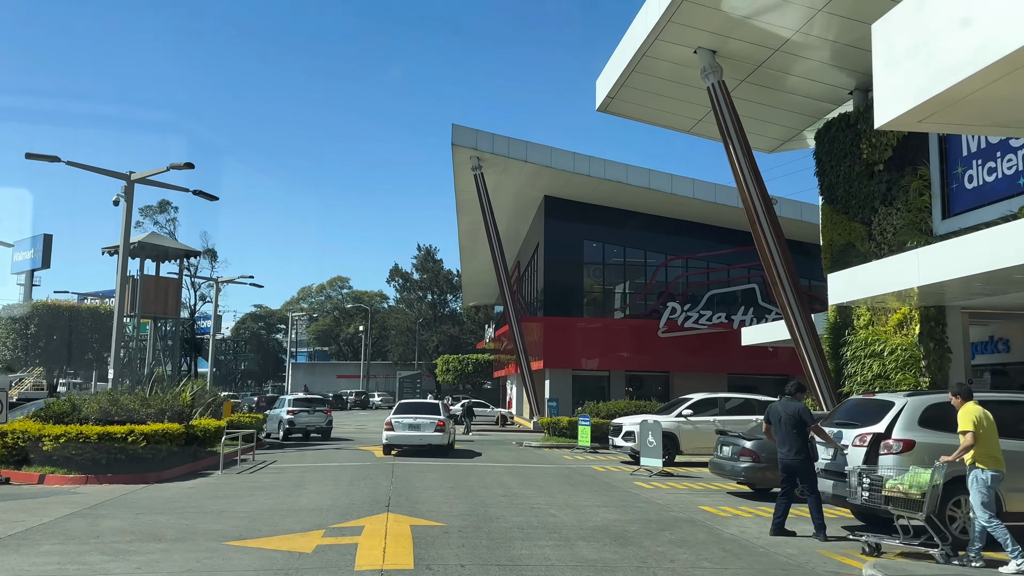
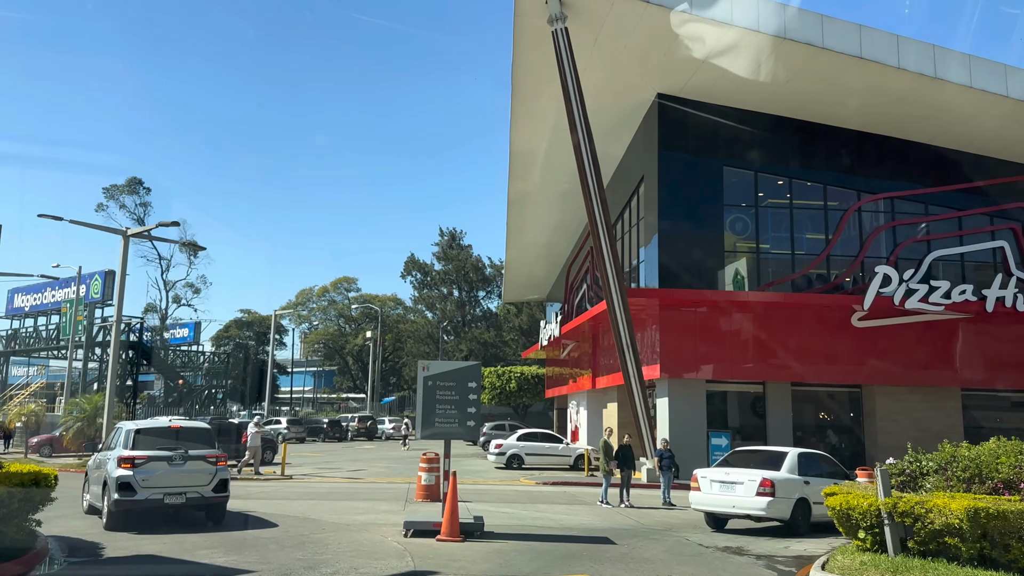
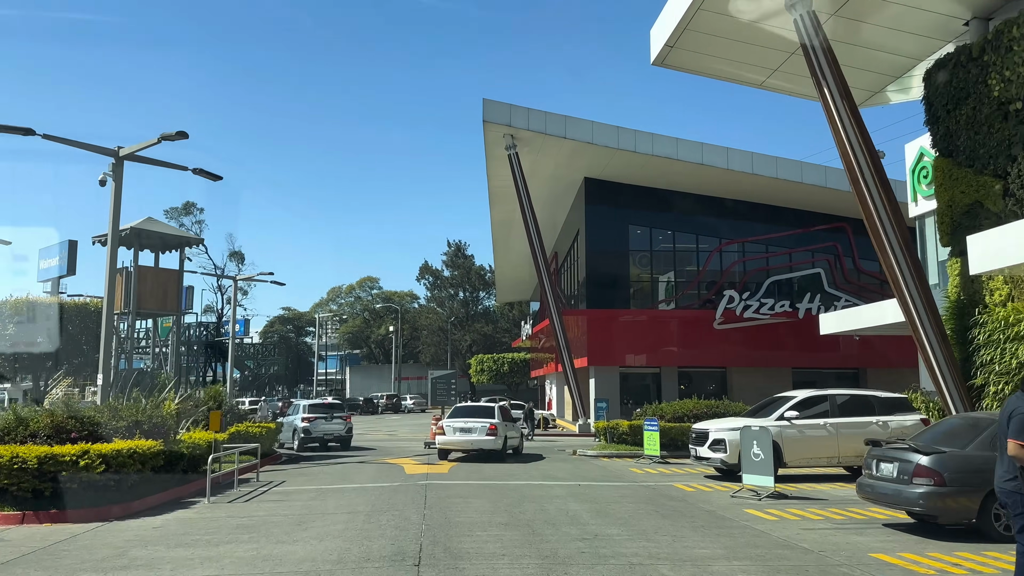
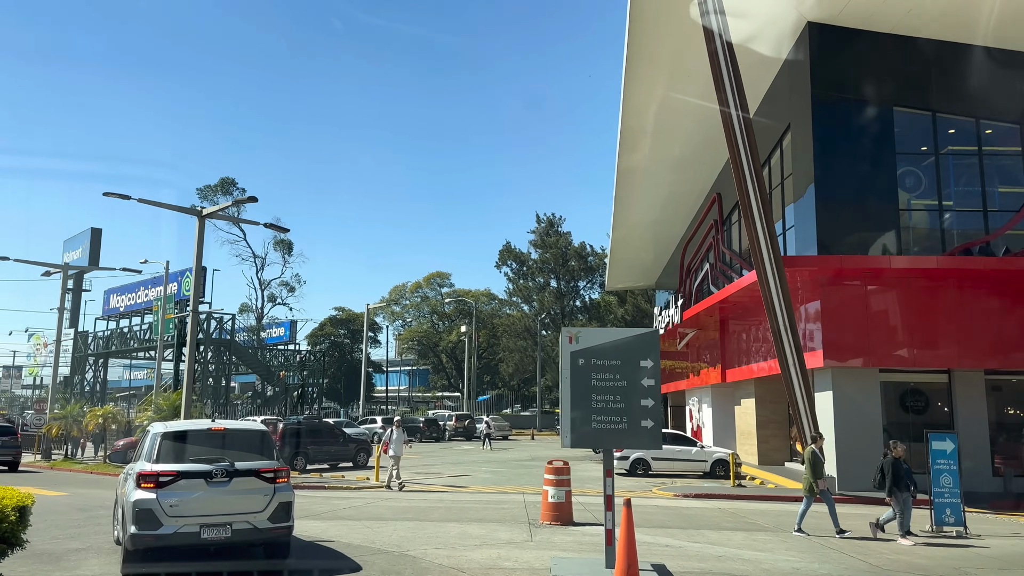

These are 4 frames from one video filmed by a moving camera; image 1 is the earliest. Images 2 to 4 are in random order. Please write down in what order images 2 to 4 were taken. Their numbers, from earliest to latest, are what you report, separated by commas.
3, 2, 4
